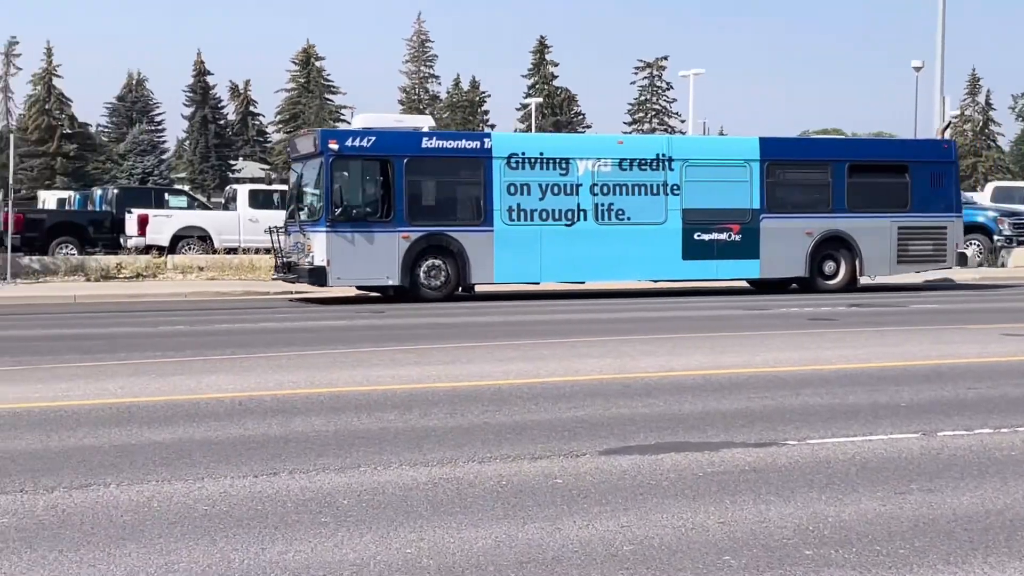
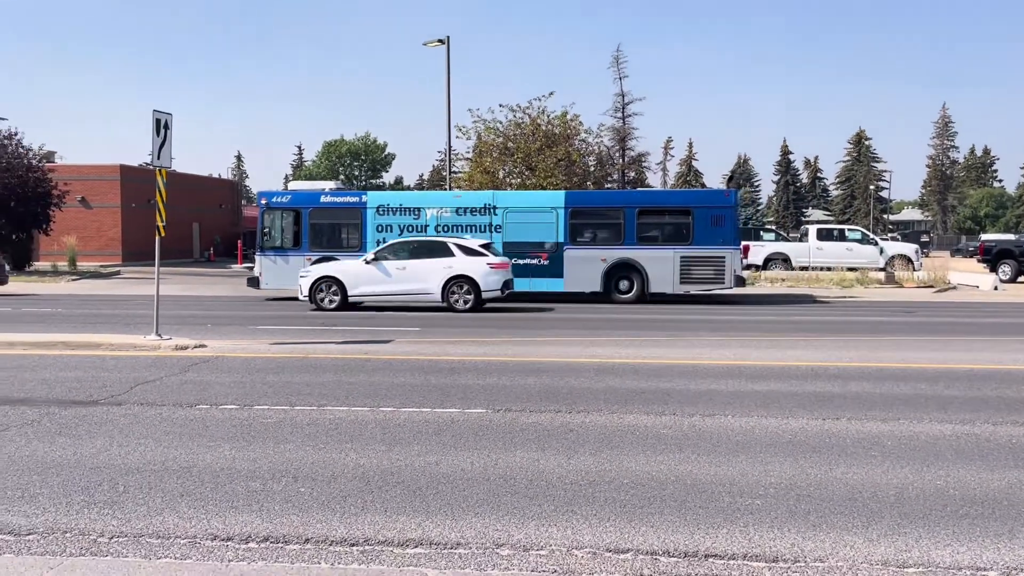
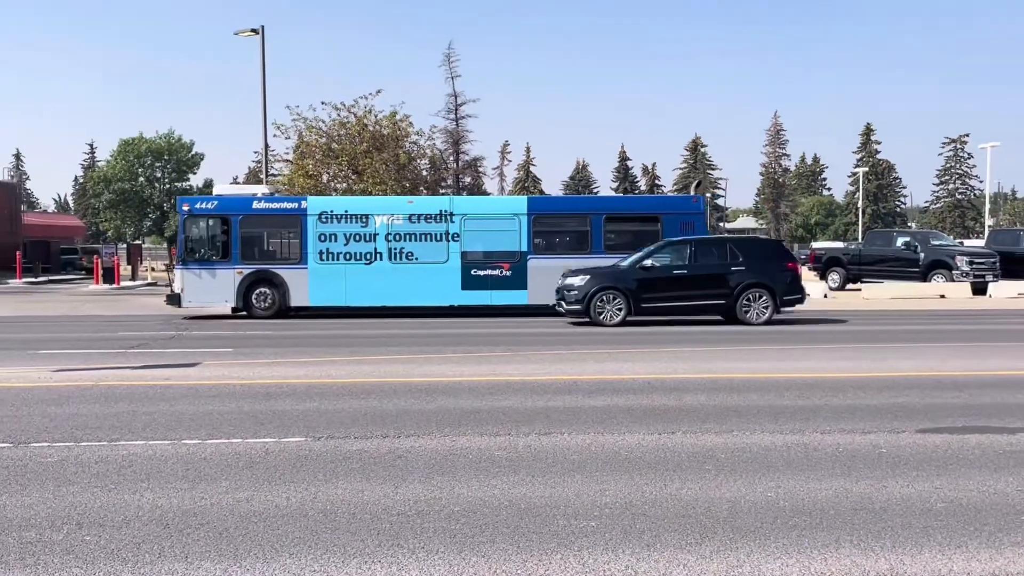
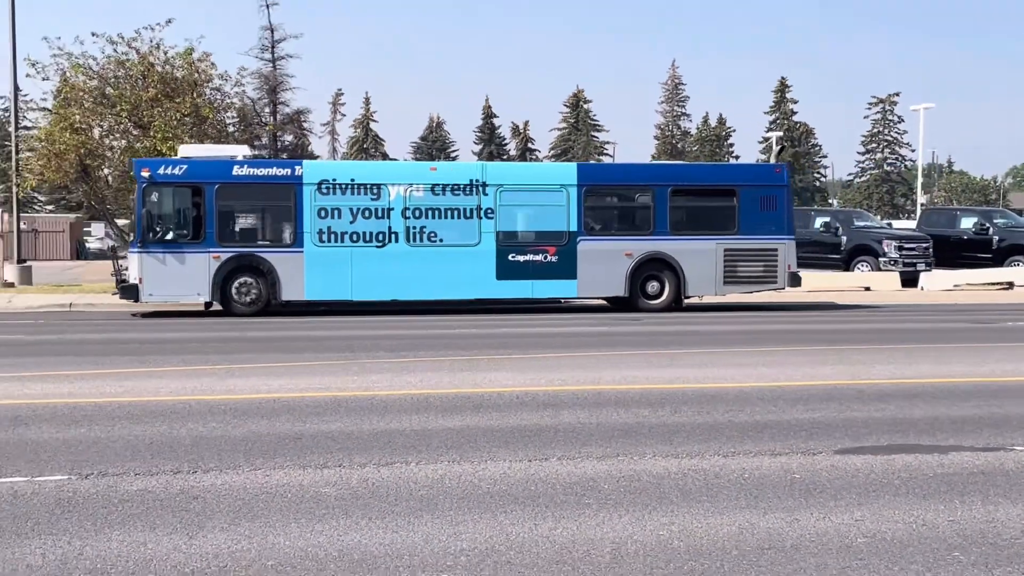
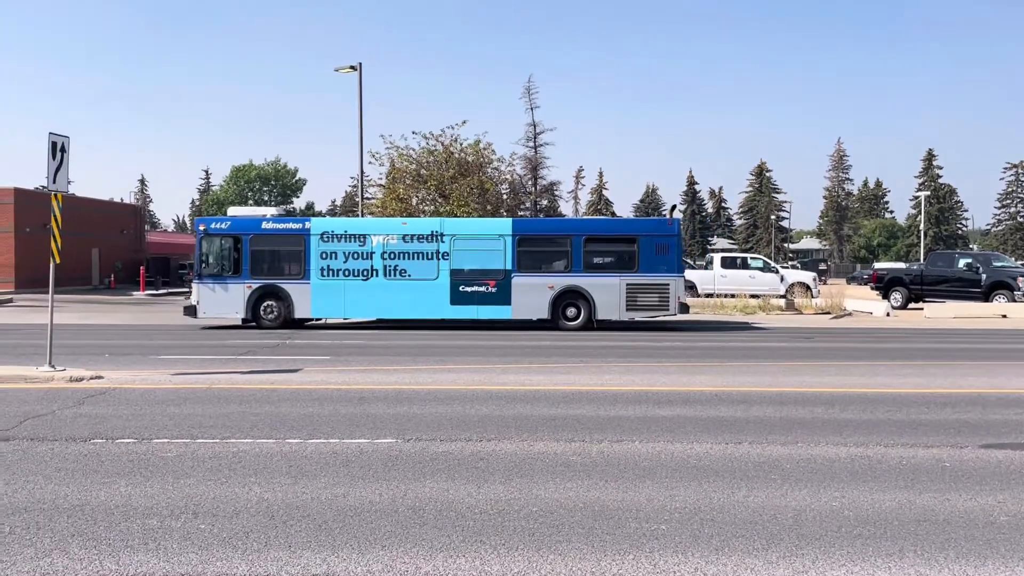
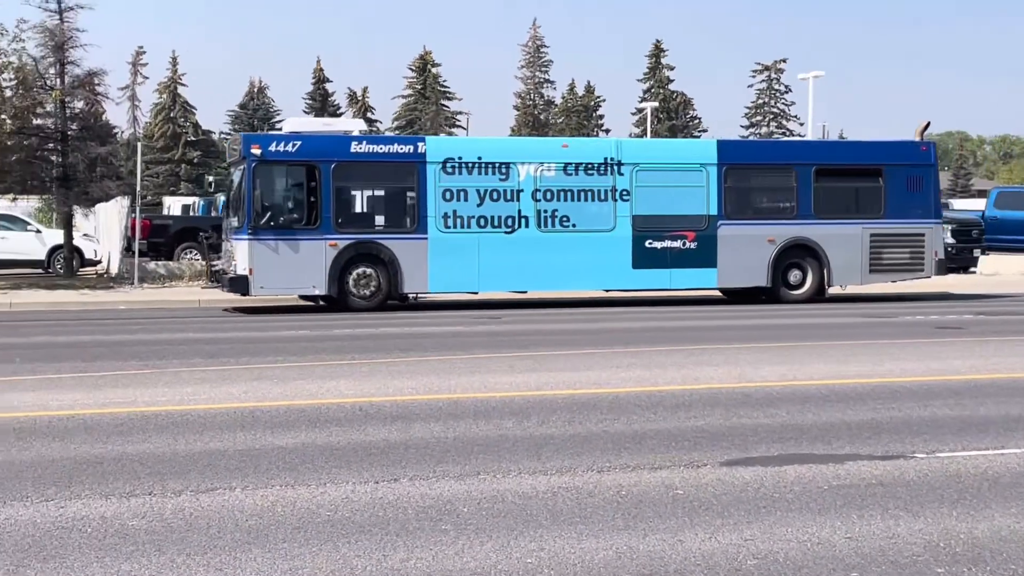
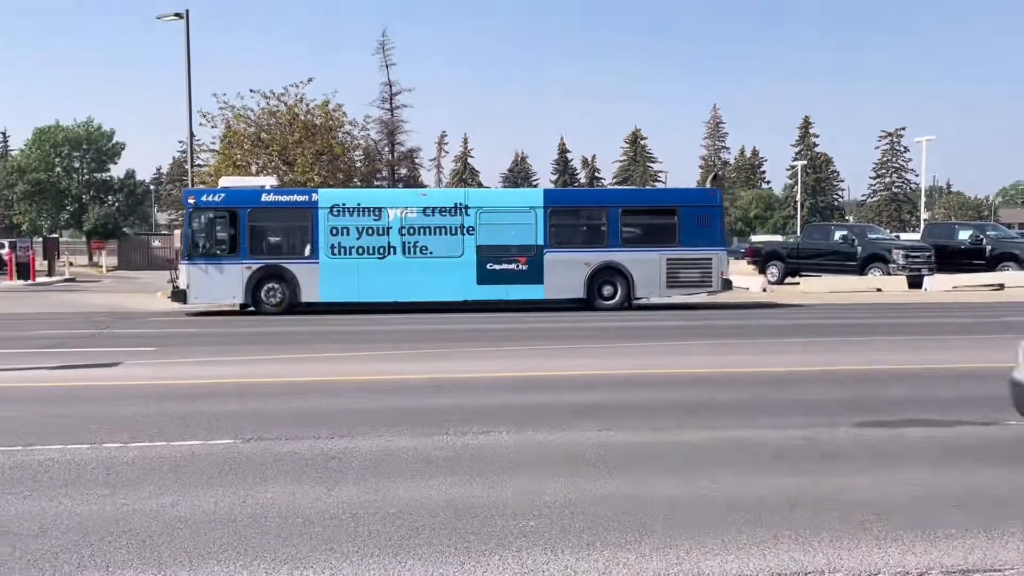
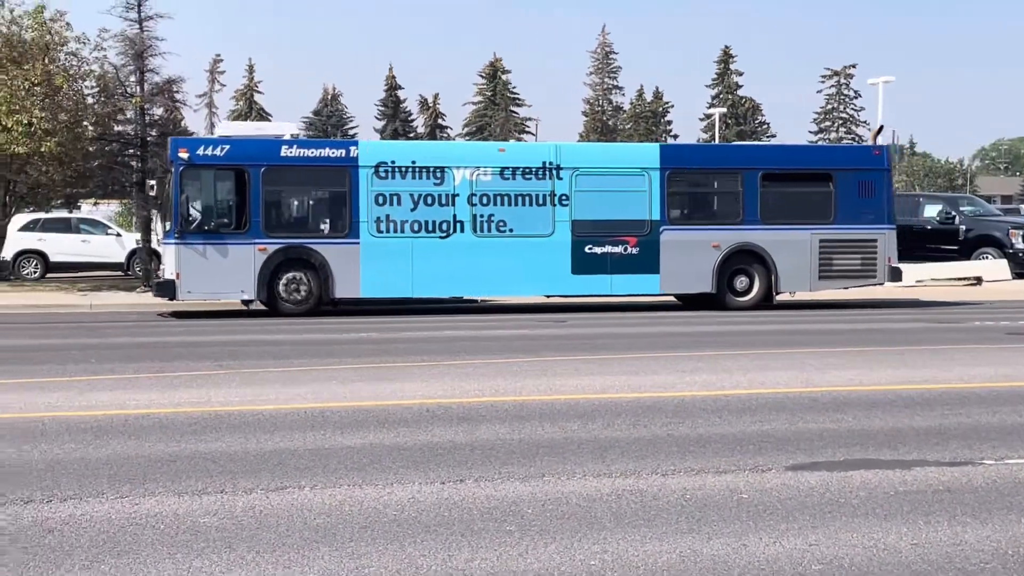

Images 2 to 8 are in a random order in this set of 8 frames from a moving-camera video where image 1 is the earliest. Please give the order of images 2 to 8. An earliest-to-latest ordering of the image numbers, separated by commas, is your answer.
6, 8, 4, 7, 3, 5, 2
